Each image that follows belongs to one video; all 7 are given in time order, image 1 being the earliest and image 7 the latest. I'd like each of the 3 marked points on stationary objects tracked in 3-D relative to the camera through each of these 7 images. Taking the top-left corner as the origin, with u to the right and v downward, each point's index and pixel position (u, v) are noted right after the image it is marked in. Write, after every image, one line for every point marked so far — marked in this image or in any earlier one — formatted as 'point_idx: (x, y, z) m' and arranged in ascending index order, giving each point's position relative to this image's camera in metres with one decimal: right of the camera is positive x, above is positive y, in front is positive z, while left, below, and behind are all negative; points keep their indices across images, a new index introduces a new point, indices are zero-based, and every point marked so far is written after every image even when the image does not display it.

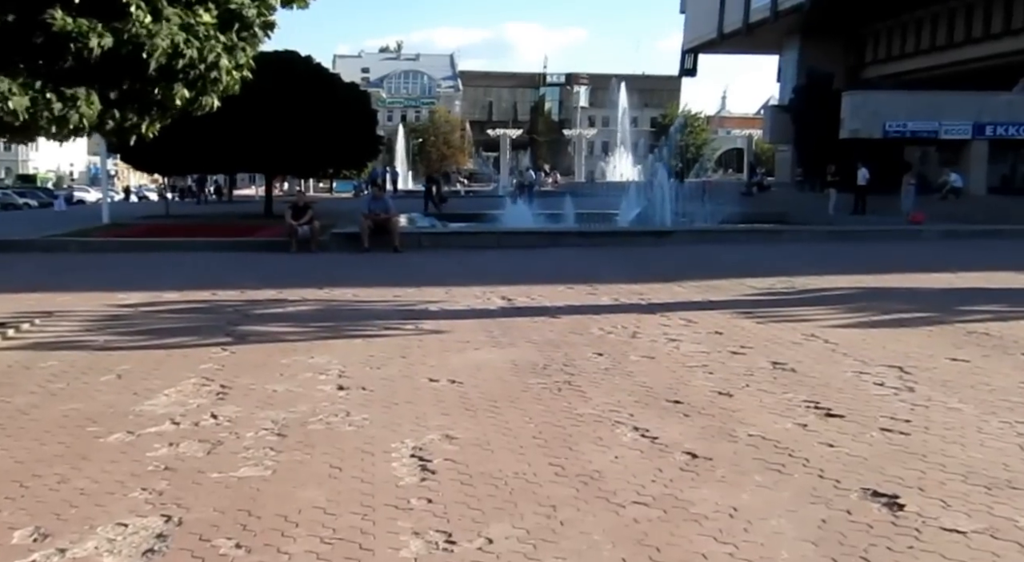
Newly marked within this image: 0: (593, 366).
0: (+0.6, -0.6, +7.3) m
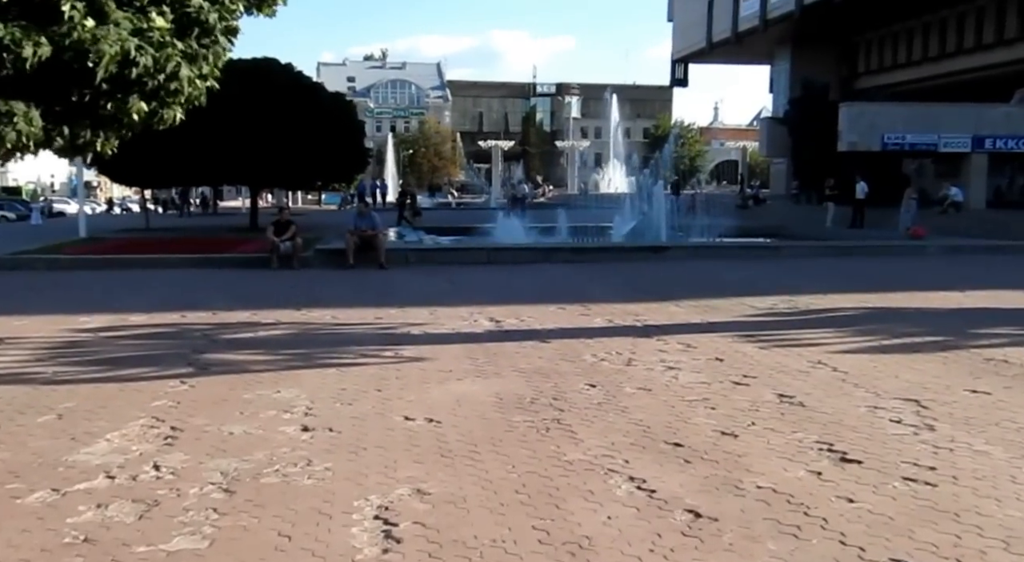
0: (+0.5, -0.8, +6.7) m
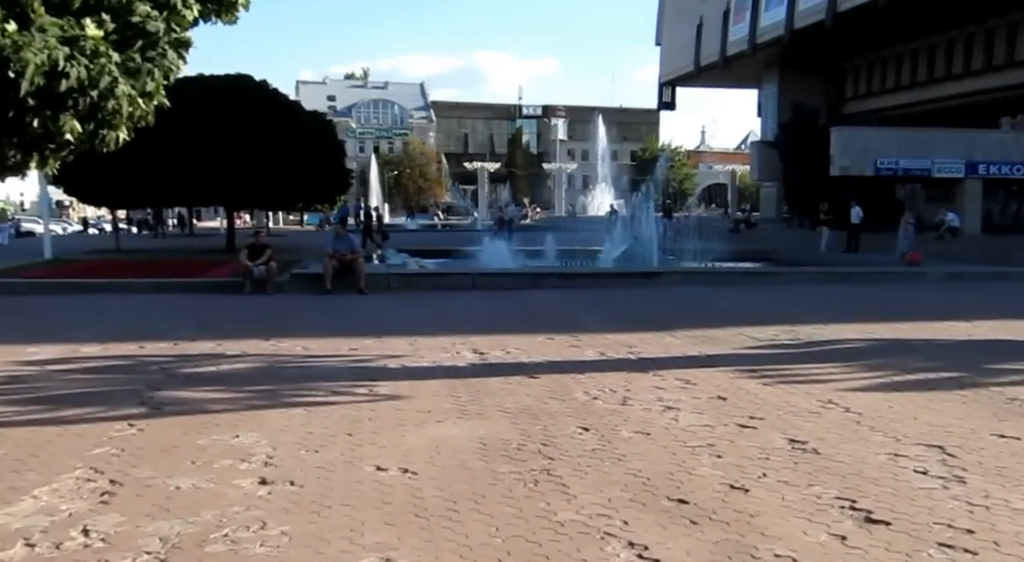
0: (+0.4, -1.0, +6.1) m
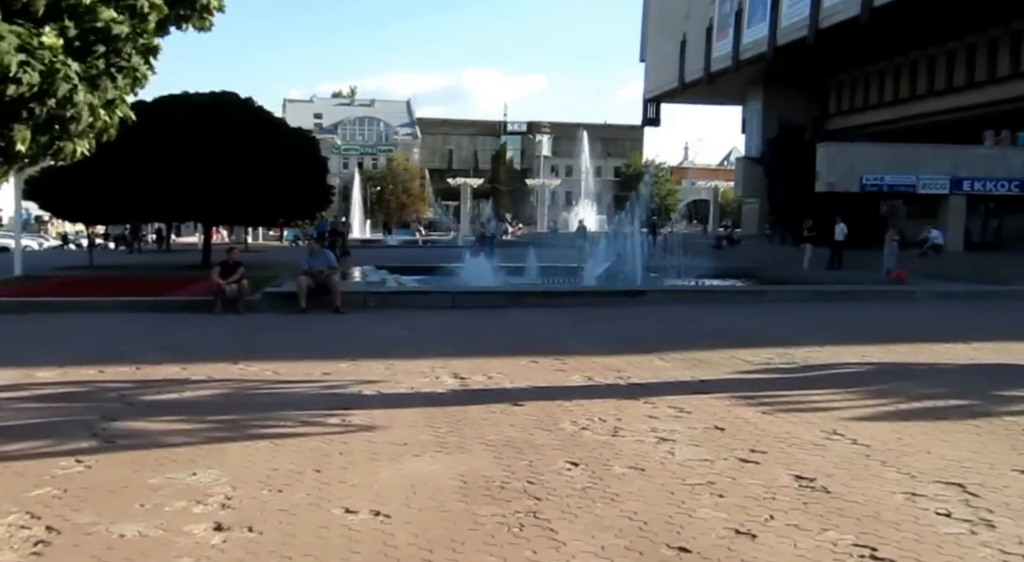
0: (+0.3, -1.1, +5.6) m
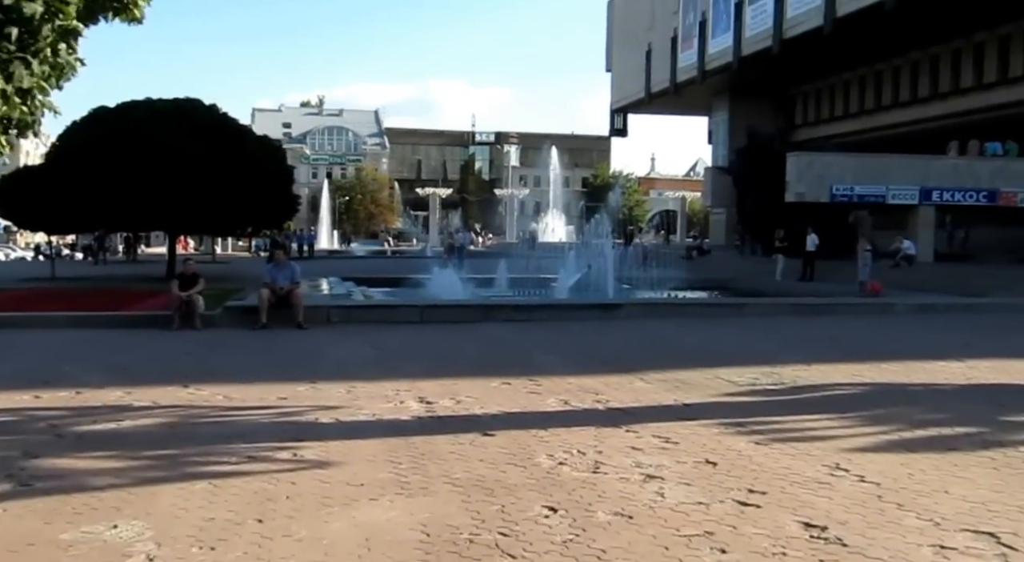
0: (+0.1, -1.2, +4.9) m
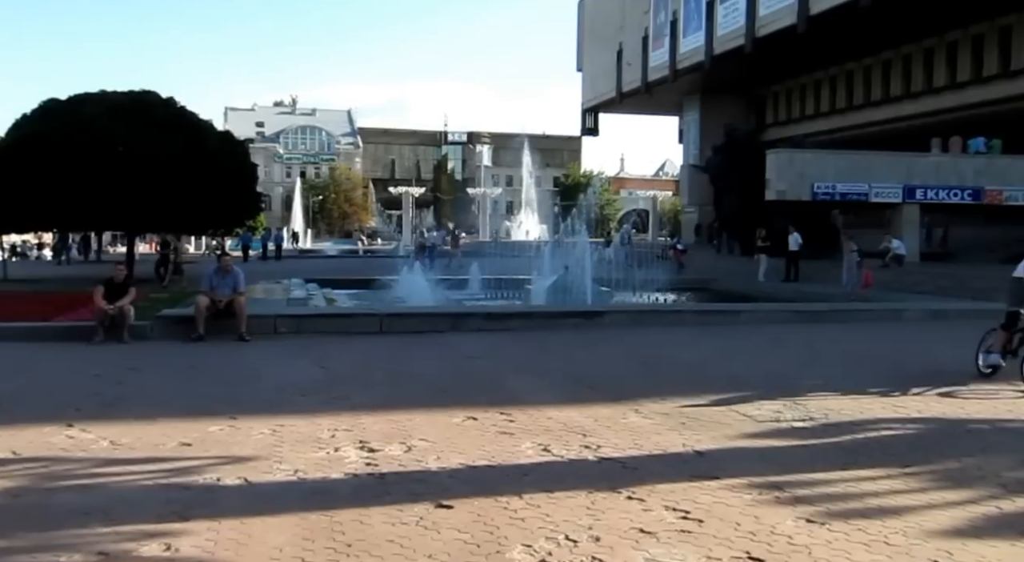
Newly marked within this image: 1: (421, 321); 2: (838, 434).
0: (0.0, -1.3, +3.0) m
1: (-1.3, -0.6, +14.6) m
2: (+2.4, -1.1, +7.3) m
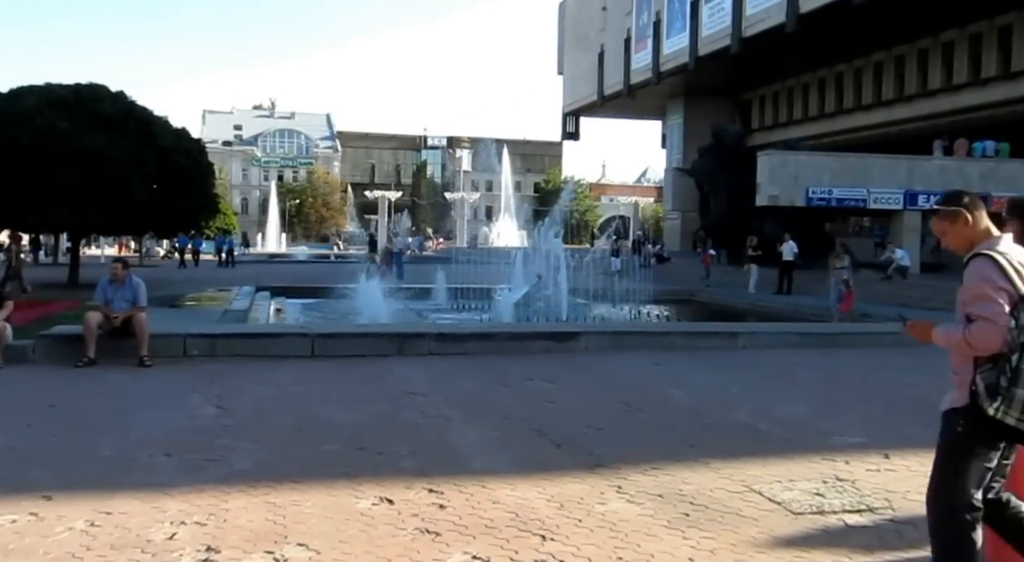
0: (-0.3, -1.4, +0.6) m
1: (-1.8, -0.7, +12.2) m
2: (+2.0, -1.3, +4.9) m
